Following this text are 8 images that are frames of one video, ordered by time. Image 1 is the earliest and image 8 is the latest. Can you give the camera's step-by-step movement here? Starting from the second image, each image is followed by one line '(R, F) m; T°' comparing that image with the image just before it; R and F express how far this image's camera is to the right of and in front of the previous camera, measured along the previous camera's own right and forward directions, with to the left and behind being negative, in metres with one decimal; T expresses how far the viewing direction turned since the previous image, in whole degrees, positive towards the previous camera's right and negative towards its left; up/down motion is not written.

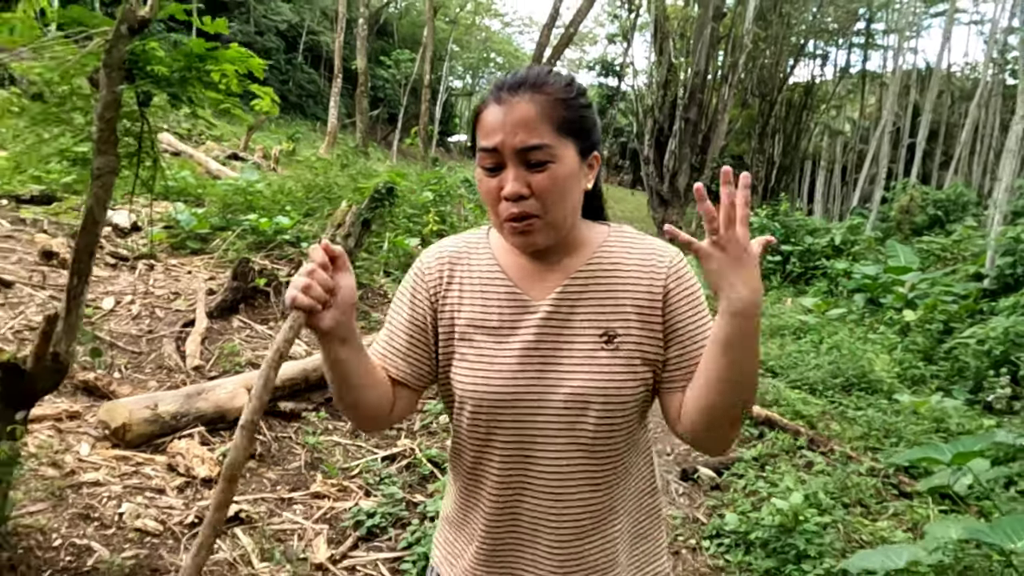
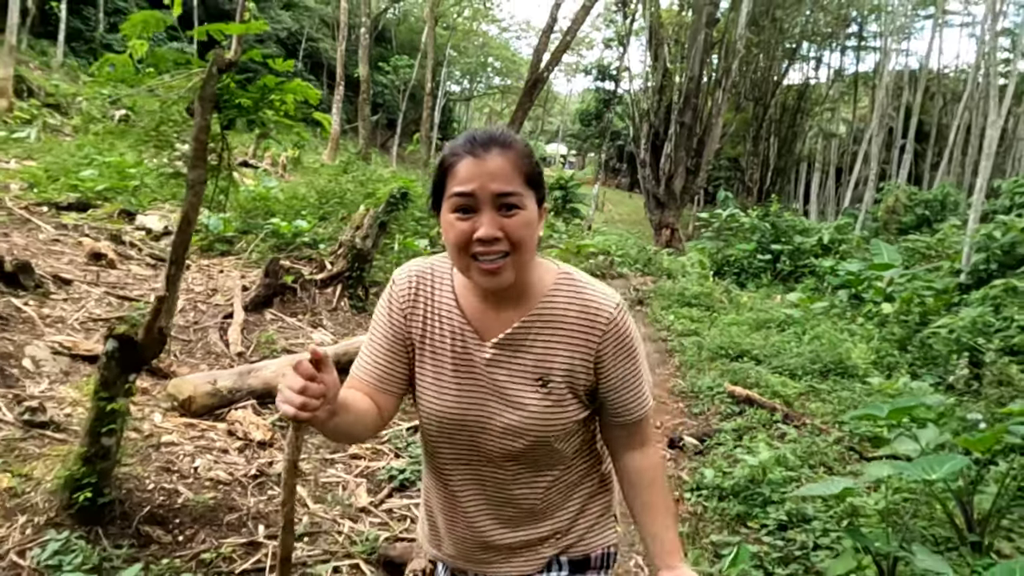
(0.0, -0.5) m; 0°
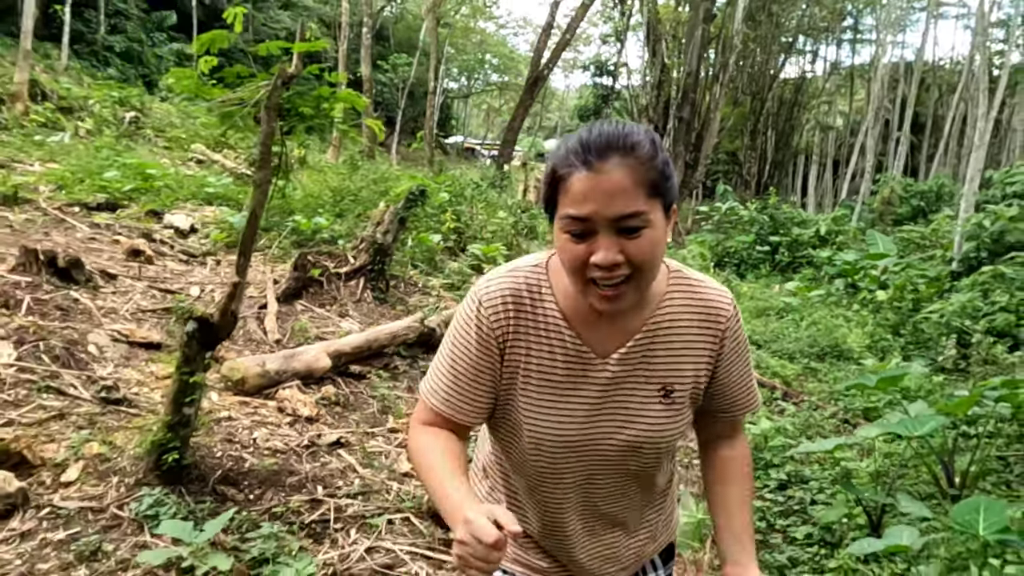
(-0.1, -0.3) m; 0°
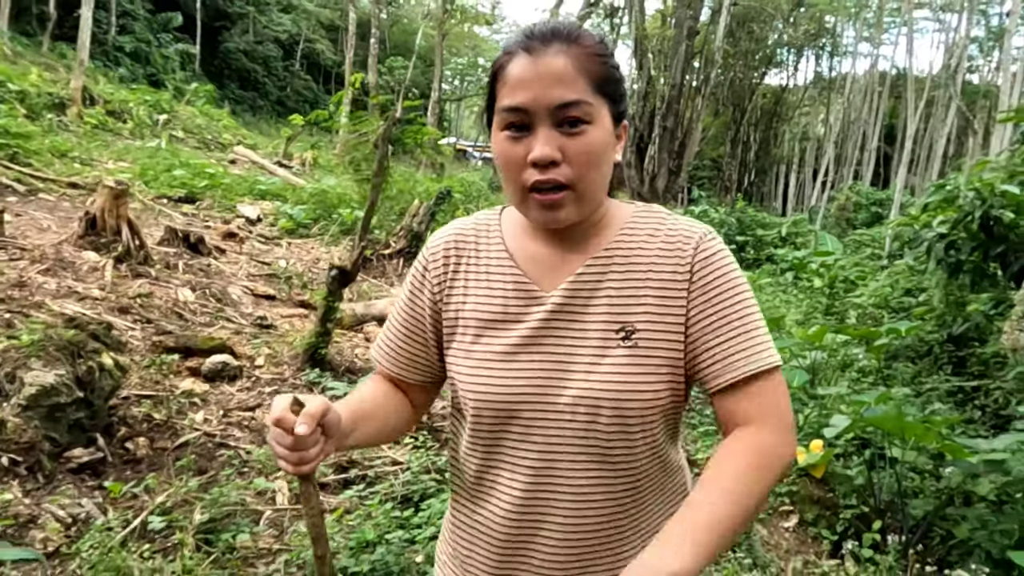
(-0.2, -1.6) m; +1°
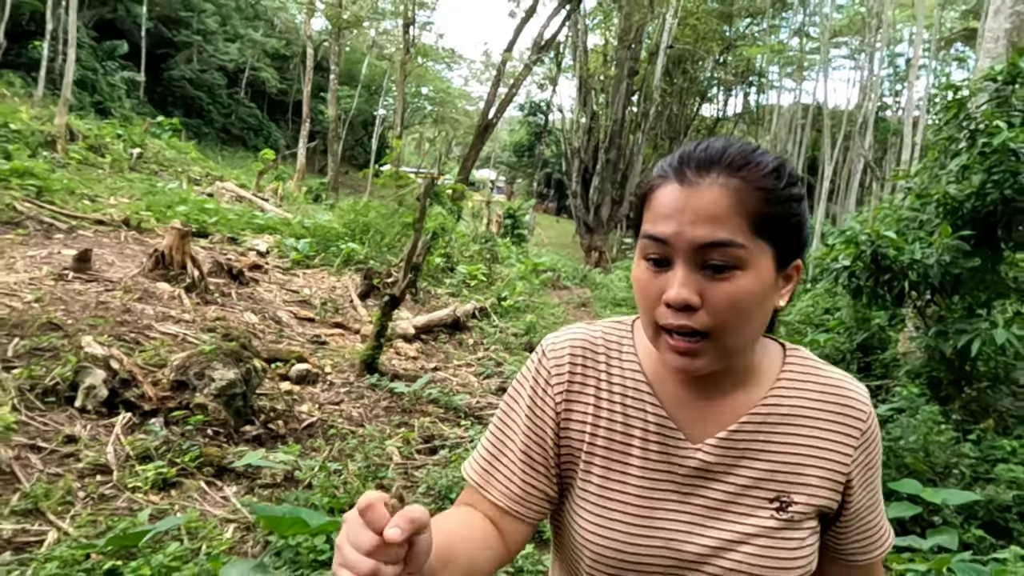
(-0.5, -1.1) m; +5°
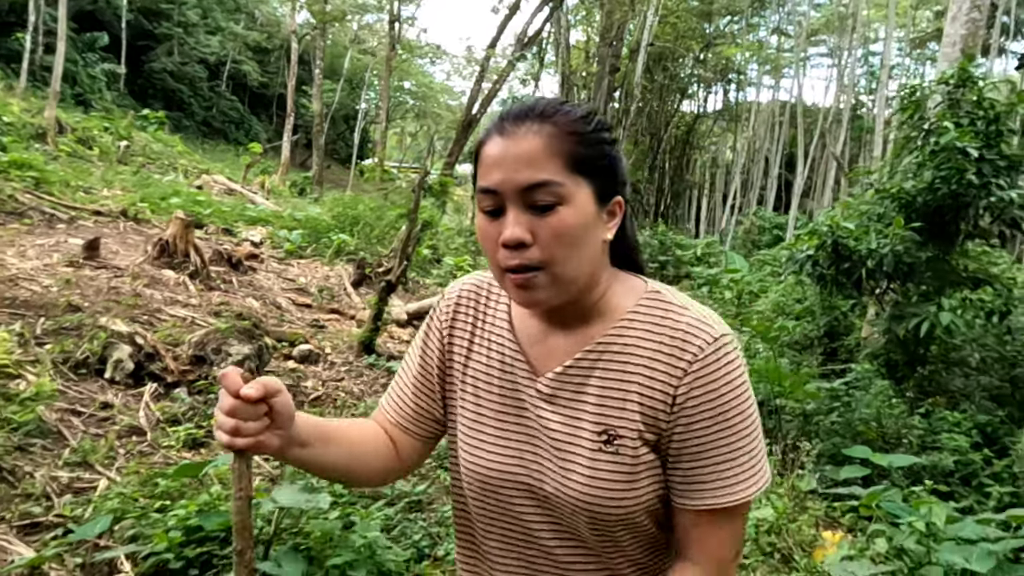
(-0.1, -0.4) m; +1°
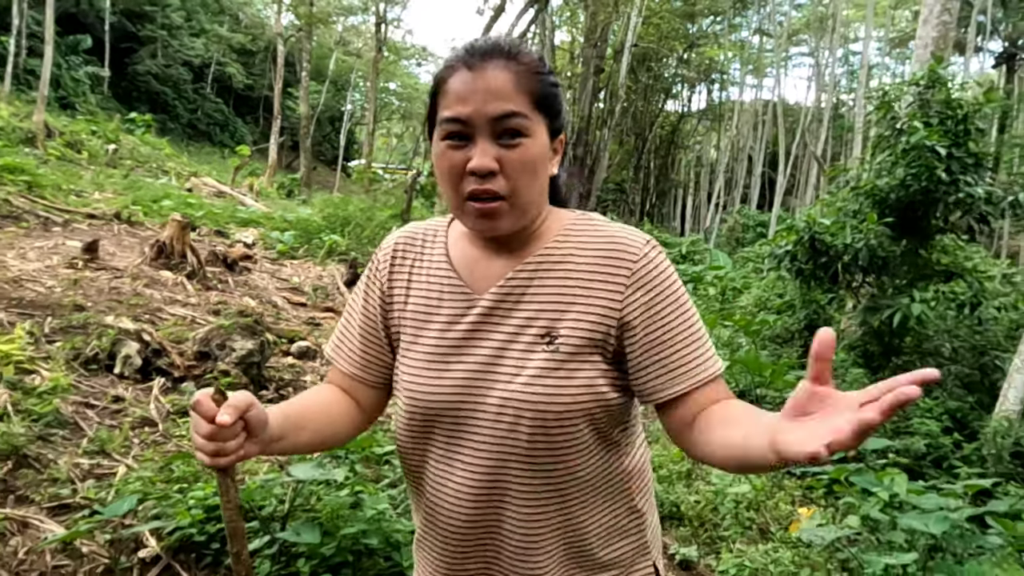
(0.0, -0.2) m; +1°
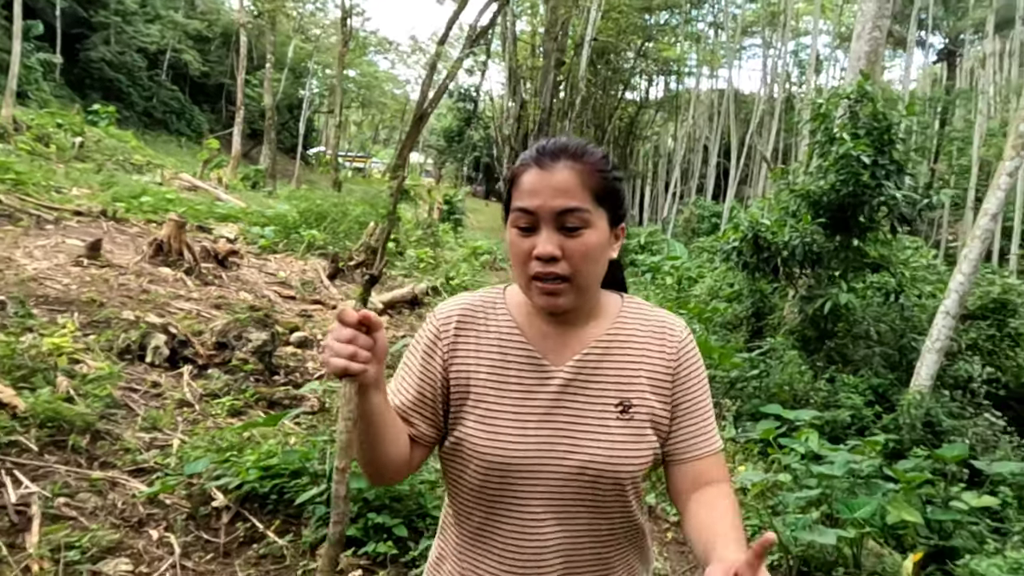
(-0.1, -0.6) m; +3°
